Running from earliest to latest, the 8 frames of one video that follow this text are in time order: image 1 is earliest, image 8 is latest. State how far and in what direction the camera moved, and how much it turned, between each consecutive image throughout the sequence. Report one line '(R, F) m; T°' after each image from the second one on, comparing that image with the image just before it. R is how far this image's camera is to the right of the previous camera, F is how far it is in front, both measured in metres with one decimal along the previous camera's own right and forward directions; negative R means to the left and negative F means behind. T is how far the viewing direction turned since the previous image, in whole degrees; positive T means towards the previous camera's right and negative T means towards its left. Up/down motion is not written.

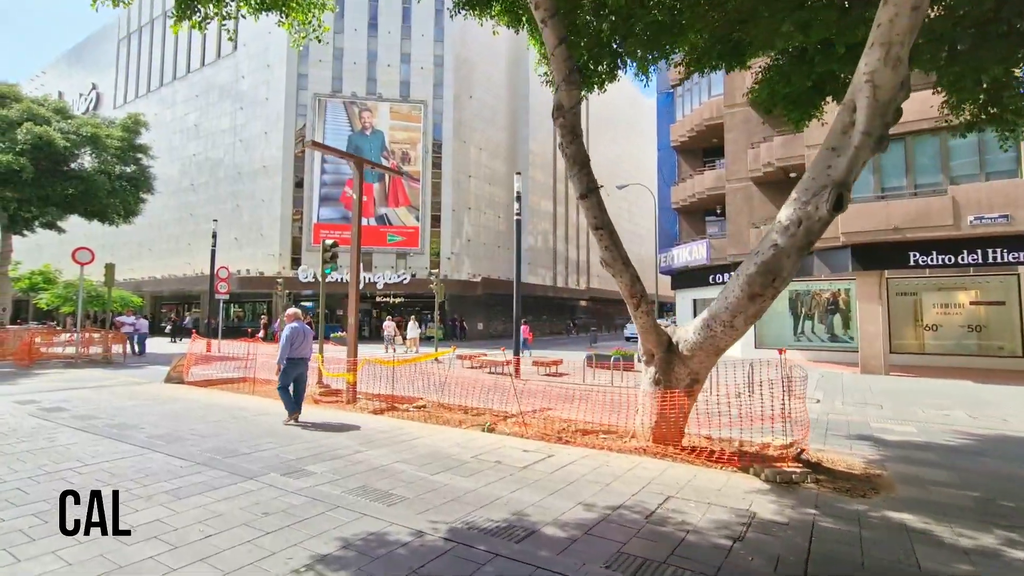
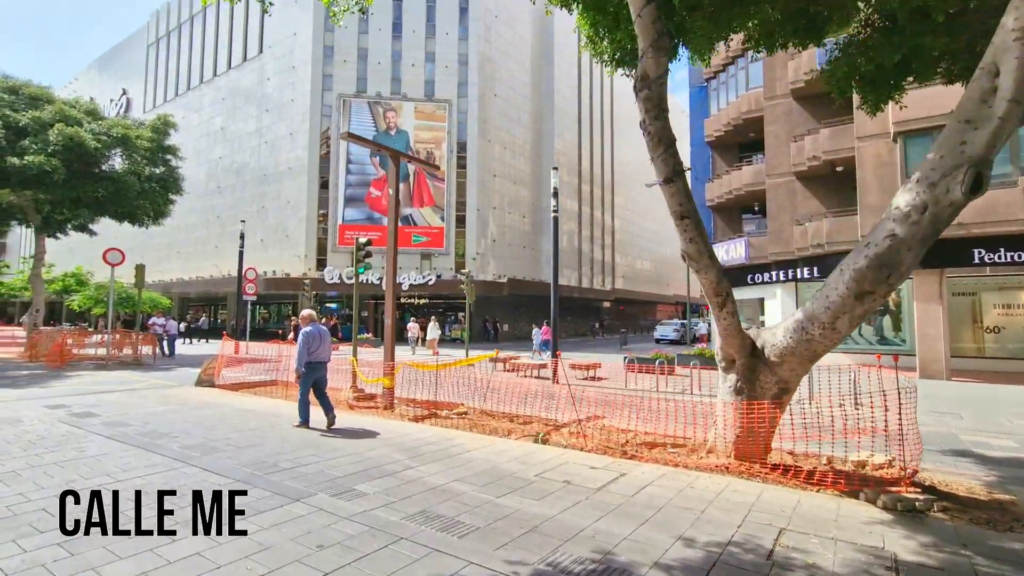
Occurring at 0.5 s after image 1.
(-0.5, +0.6) m; -2°
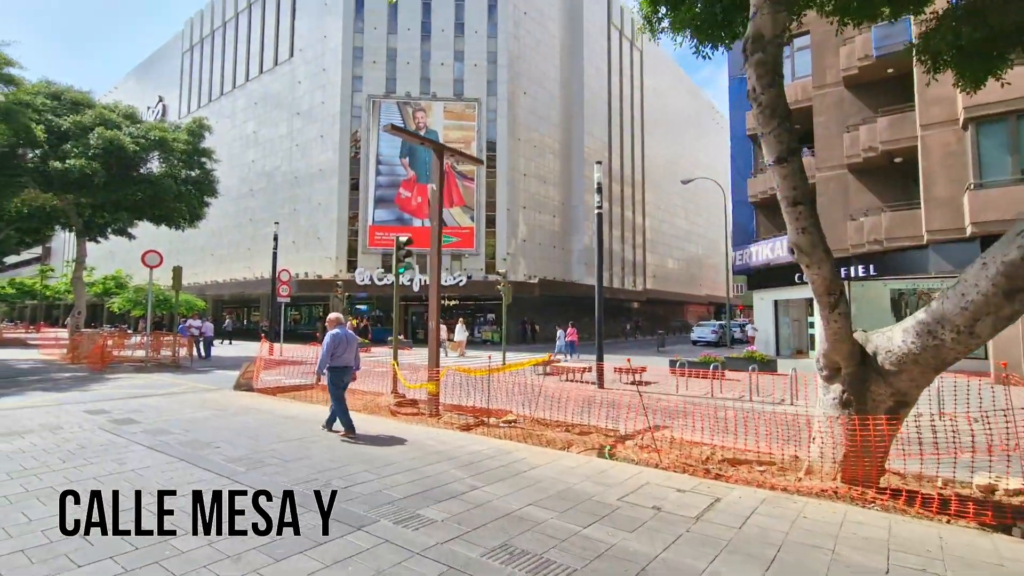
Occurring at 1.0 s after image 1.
(-0.5, +0.6) m; -3°
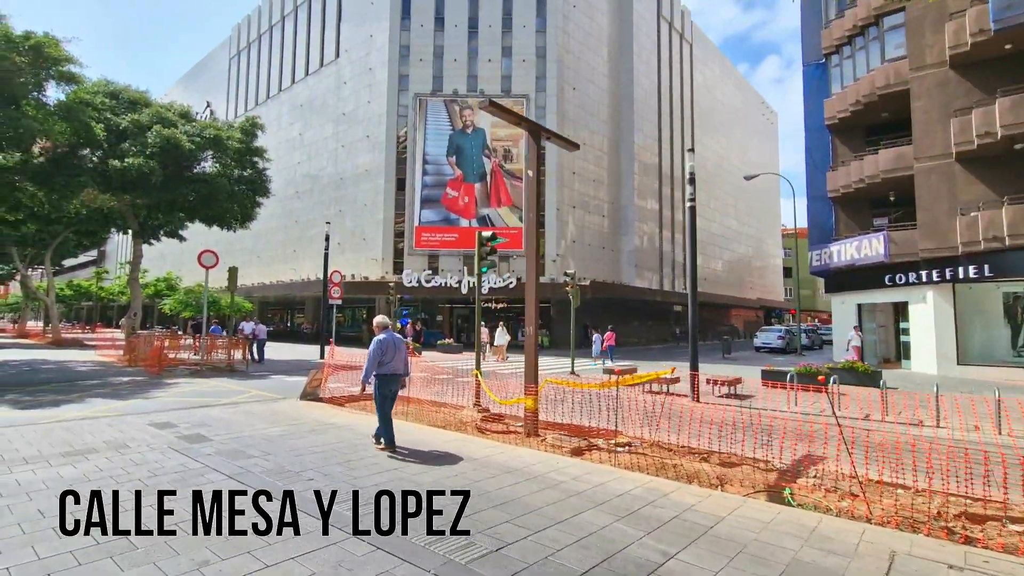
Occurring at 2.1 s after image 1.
(-1.2, +1.2) m; -3°
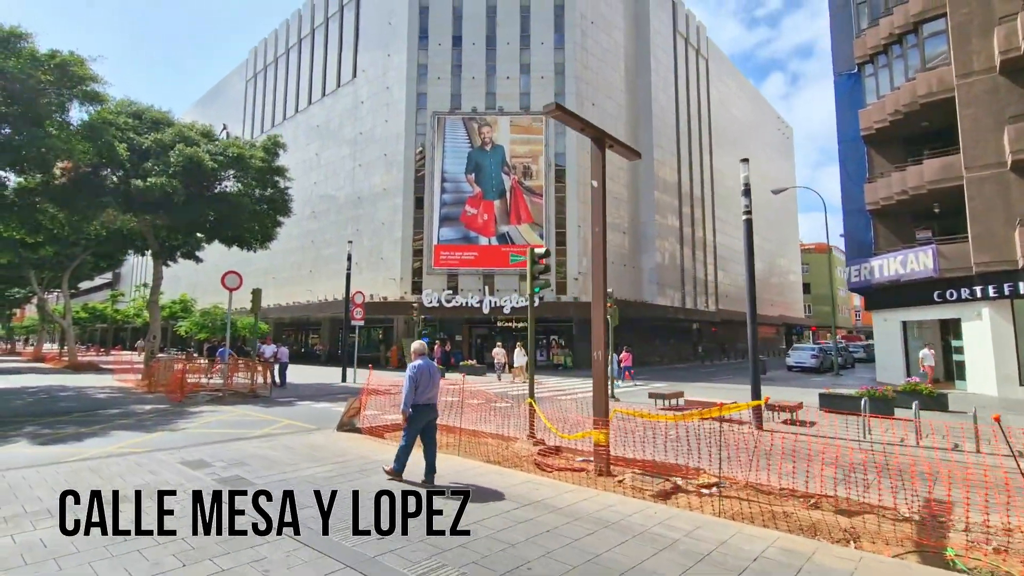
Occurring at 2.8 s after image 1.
(-0.8, +0.7) m; -1°
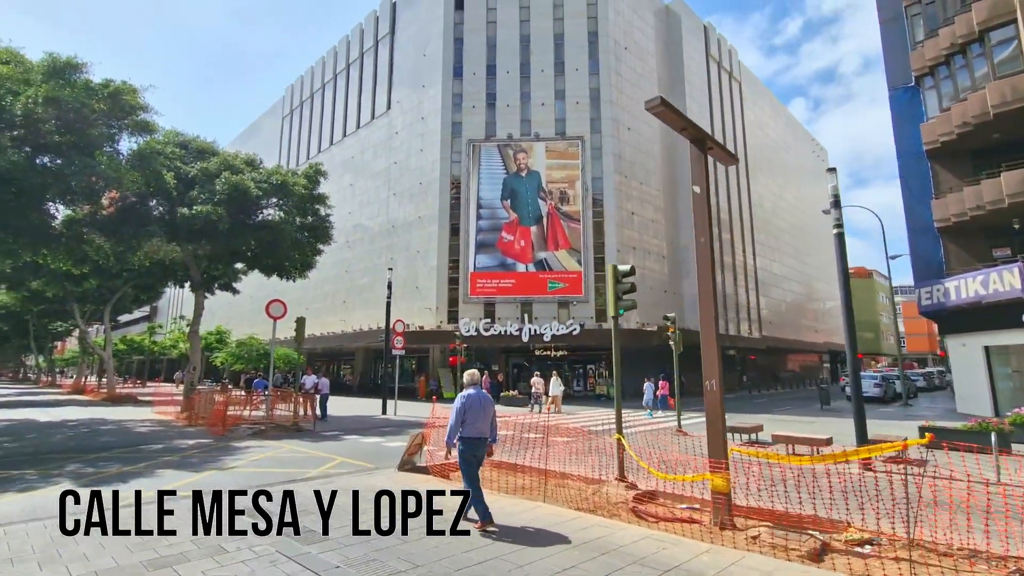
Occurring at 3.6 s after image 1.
(-0.9, +0.8) m; -3°
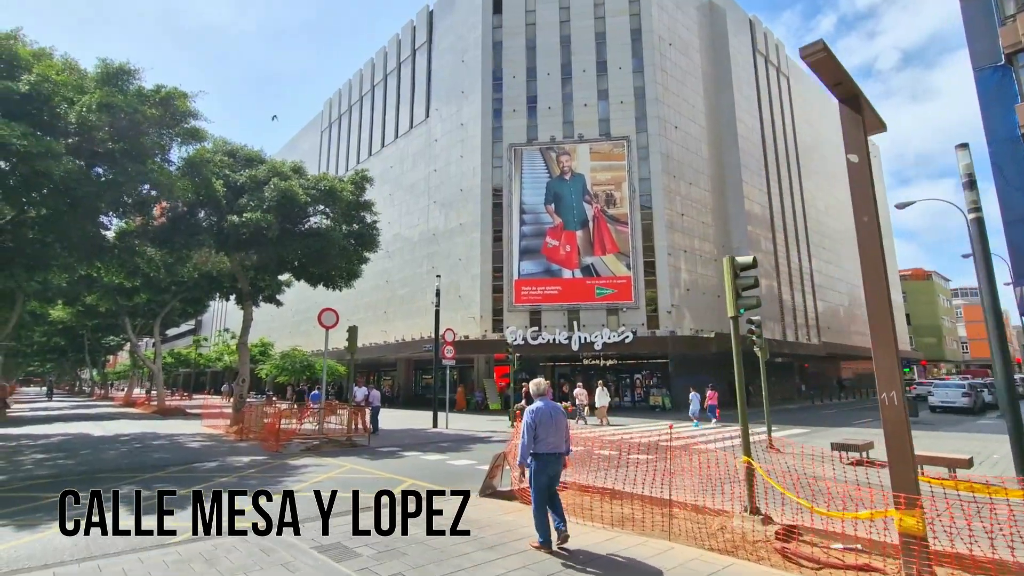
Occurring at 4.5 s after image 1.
(-0.9, +1.0) m; -3°
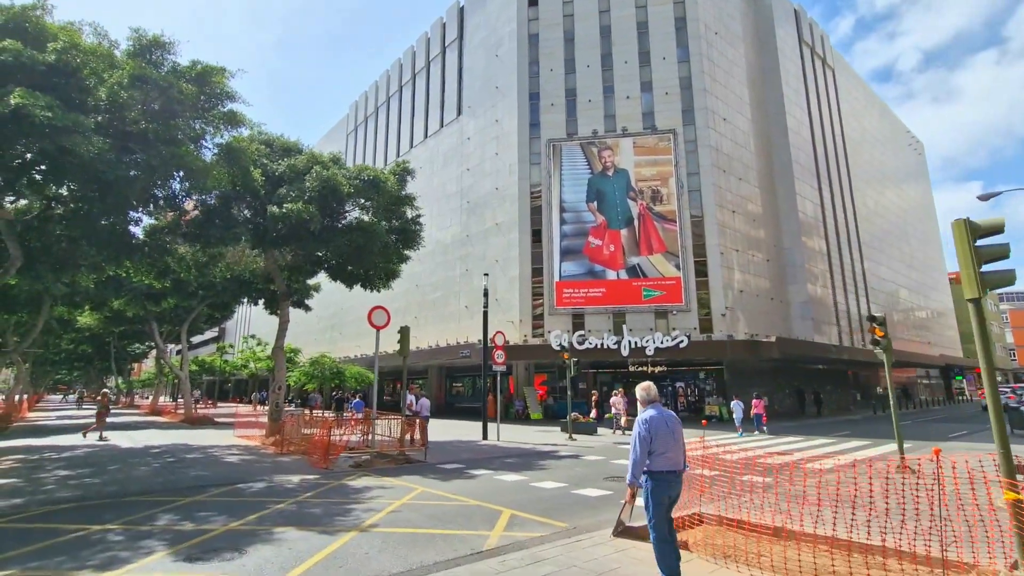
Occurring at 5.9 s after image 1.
(-1.5, +1.6) m; -2°
